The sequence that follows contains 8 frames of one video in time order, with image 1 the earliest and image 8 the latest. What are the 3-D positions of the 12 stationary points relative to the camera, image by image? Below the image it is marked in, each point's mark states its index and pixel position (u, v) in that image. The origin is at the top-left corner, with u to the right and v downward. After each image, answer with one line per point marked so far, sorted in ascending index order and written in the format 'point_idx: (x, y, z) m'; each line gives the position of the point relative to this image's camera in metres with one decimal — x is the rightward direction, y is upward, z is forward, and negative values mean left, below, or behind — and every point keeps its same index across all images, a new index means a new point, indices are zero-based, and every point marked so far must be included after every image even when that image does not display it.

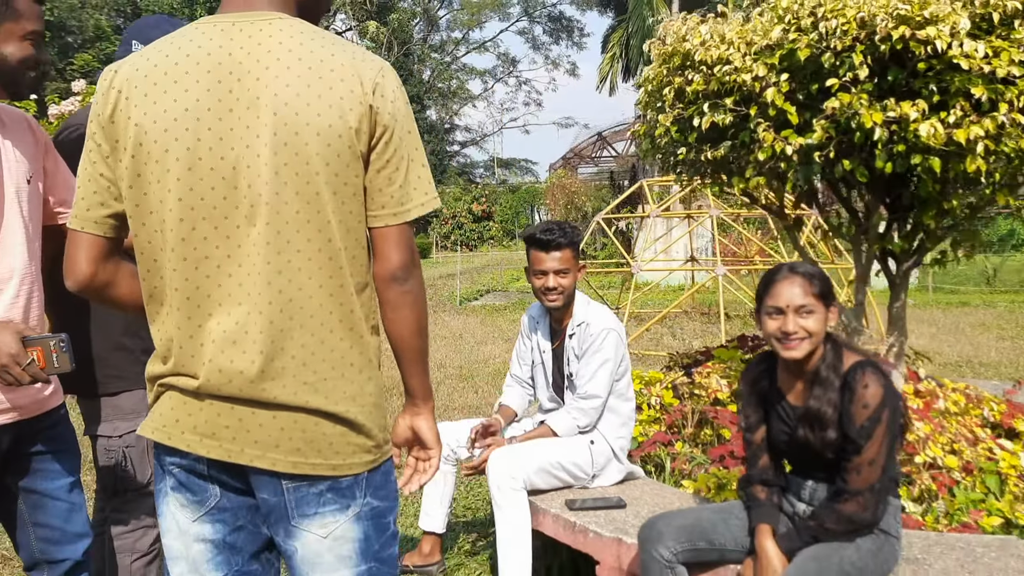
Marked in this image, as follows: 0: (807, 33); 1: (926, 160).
0: (+0.9, +0.8, +2.8) m
1: (+1.3, +0.4, +2.7) m
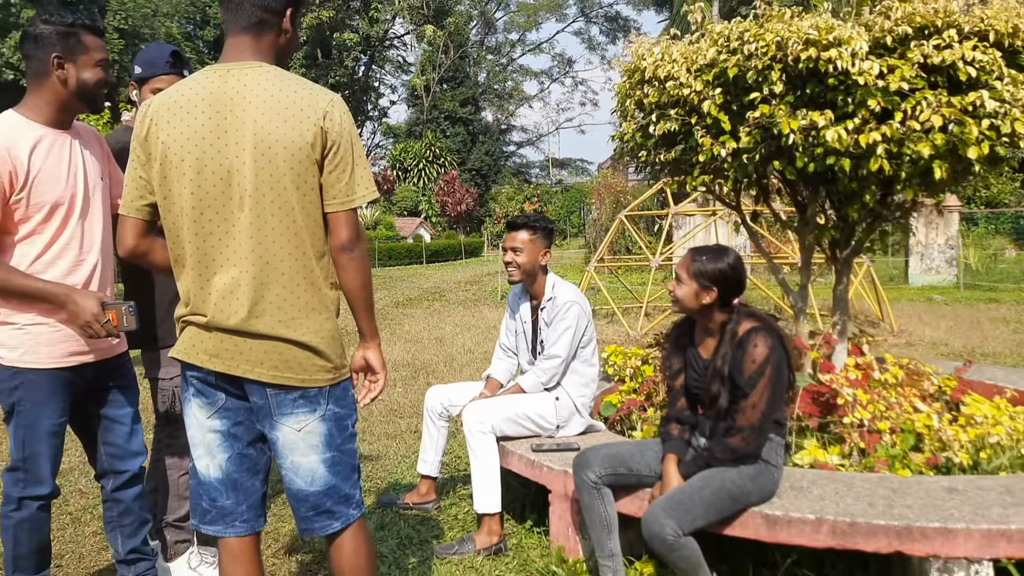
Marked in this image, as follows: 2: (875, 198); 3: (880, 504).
0: (+0.8, +0.9, +3.3) m
1: (+1.2, +0.5, +3.2) m
2: (+1.4, +0.4, +3.5) m
3: (+1.1, -0.6, +2.6) m
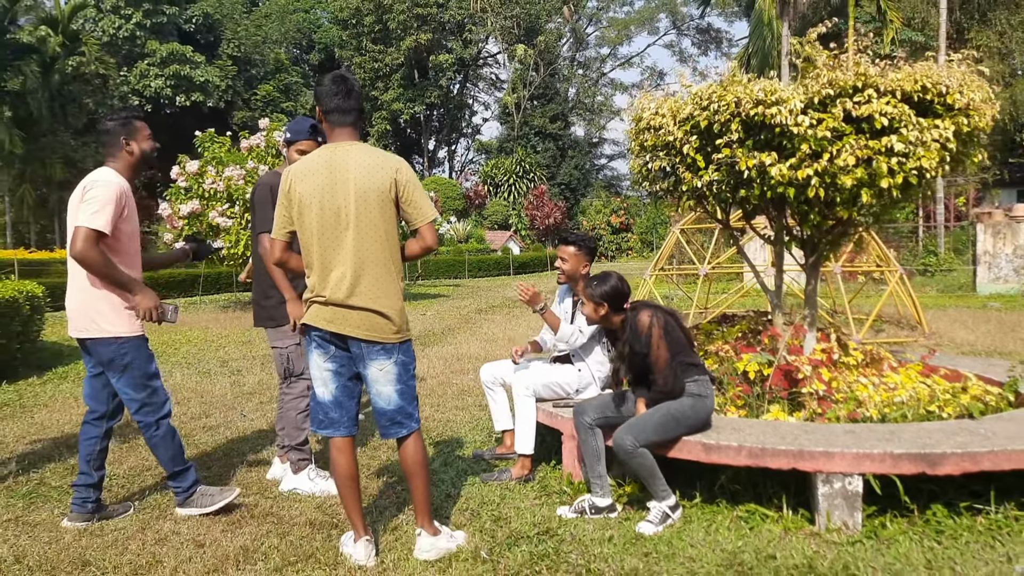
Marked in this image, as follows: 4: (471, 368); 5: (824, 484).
0: (+1.0, +0.9, +4.4) m
1: (+1.3, +0.5, +4.2) m
2: (+1.6, +0.4, +4.5) m
3: (+1.2, -0.6, +3.6) m
4: (-0.4, -0.7, +7.7) m
5: (+1.2, -0.8, +3.5) m
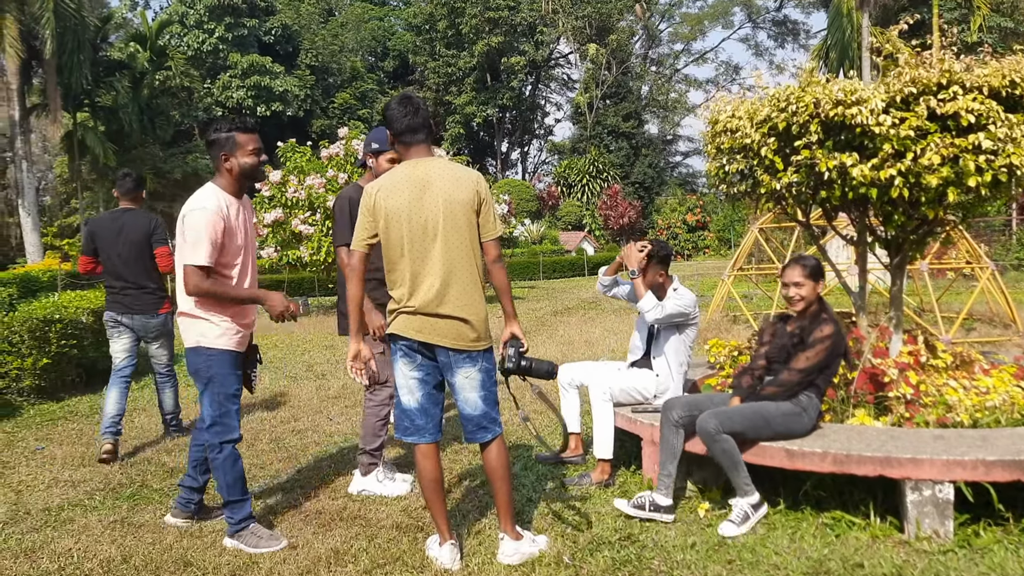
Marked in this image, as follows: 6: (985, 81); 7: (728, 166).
0: (+1.4, +0.9, +4.4) m
1: (+1.7, +0.5, +4.2) m
2: (+2.0, +0.4, +4.4) m
3: (+1.5, -0.6, +3.6) m
4: (+0.3, -0.7, +7.7) m
5: (+1.6, -0.8, +3.4) m
6: (+2.2, +1.0, +4.0) m
7: (+1.2, +0.7, +4.9) m
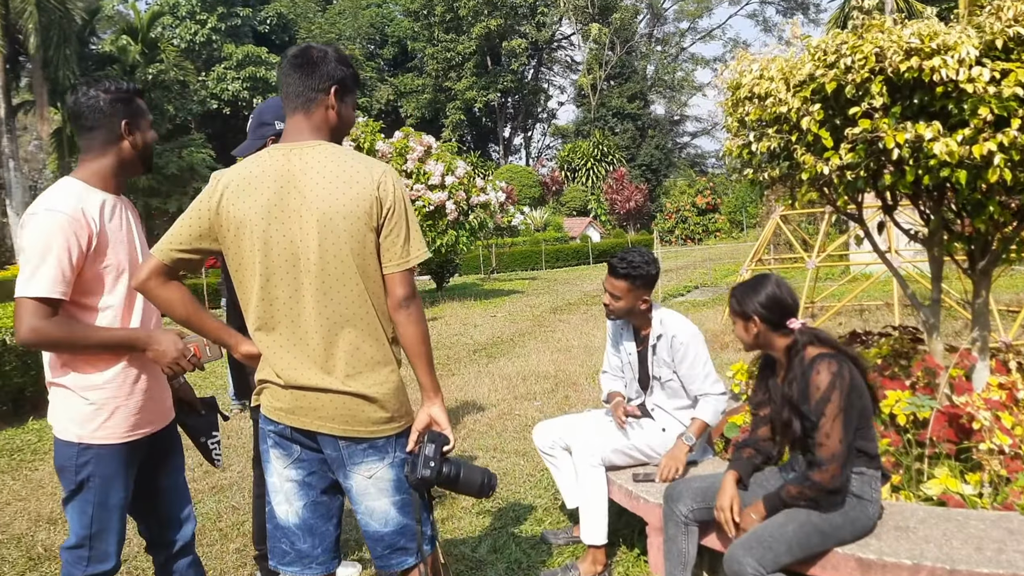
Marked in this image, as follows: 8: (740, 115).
0: (+1.2, +0.8, +3.2) m
1: (+1.5, +0.4, +3.0) m
2: (+1.8, +0.3, +3.2) m
3: (+1.3, -0.7, +2.4) m
4: (+0.2, -0.8, +6.6) m
5: (+1.4, -0.9, +2.2) m
6: (+2.0, +0.9, +2.8) m
7: (+1.0, +0.6, +3.7) m
8: (+1.0, +0.8, +3.8) m
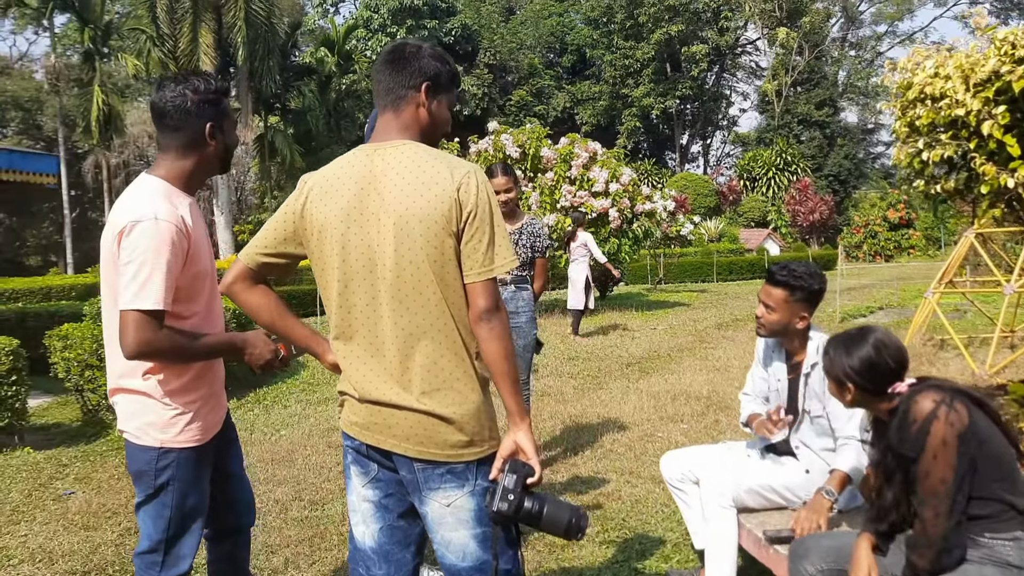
0: (+1.6, +0.7, +2.7) m
1: (+1.9, +0.3, +2.5) m
2: (+2.2, +0.2, +2.6) m
3: (+1.5, -0.8, +1.9) m
4: (+1.3, -0.9, +6.3) m
5: (+1.6, -1.0, +1.7) m
6: (+2.3, +0.8, +2.2) m
7: (+1.6, +0.5, +3.3) m
8: (+1.5, +0.6, +3.4) m
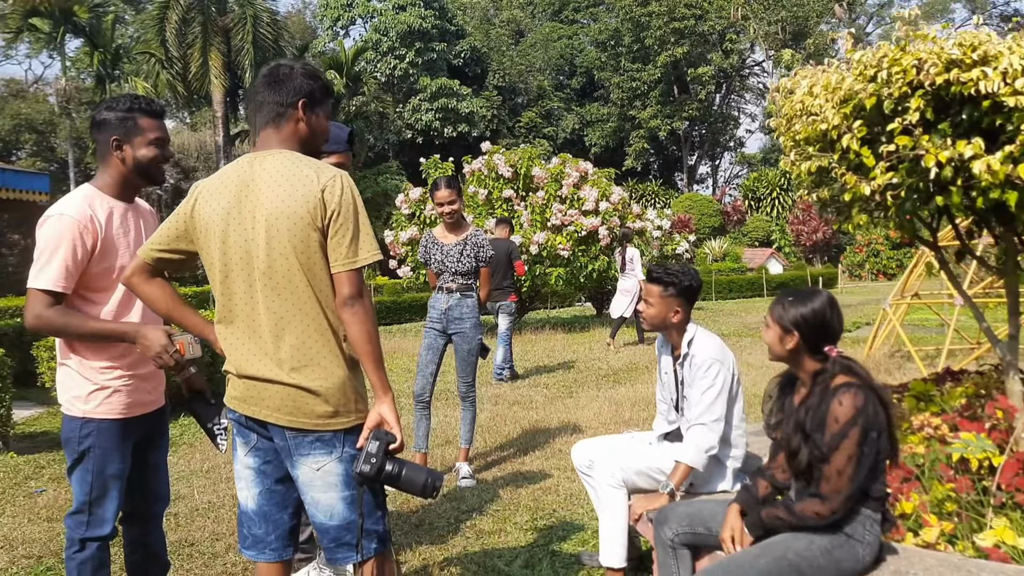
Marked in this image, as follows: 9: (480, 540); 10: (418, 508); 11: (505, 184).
0: (+1.3, +0.7, +3.0) m
1: (+1.5, +0.3, +2.7) m
2: (+1.8, +0.2, +2.8) m
3: (+1.2, -0.8, +2.2) m
4: (+1.0, -1.0, +6.5) m
5: (+1.2, -0.9, +2.0) m
6: (+2.0, +0.8, +2.5) m
7: (+1.2, +0.5, +3.5) m
8: (+1.2, +0.6, +3.6) m
9: (-0.1, -1.1, +3.9) m
10: (-0.5, -1.1, +4.4) m
11: (-0.1, +1.7, +14.1) m
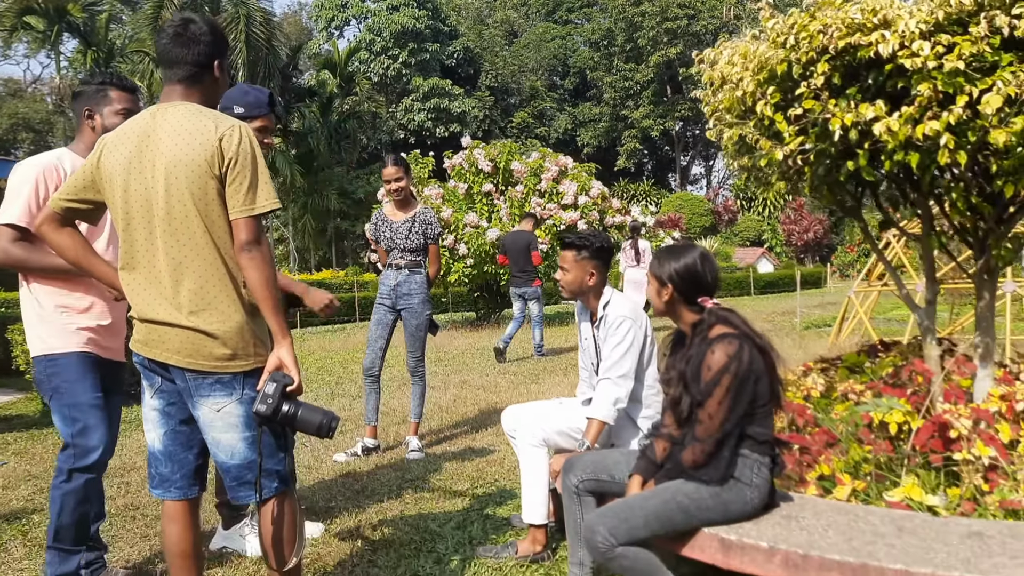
0: (+1.0, +0.8, +3.1) m
1: (+1.3, +0.4, +2.8) m
2: (+1.6, +0.3, +2.9) m
3: (+0.9, -0.7, +2.2) m
4: (+0.7, -0.8, +6.6) m
5: (+0.9, -0.8, +2.1) m
6: (+1.7, +0.9, +2.6) m
7: (+0.9, +0.6, +3.6) m
8: (+0.9, +0.8, +3.7) m
9: (-0.4, -1.0, +4.0) m
10: (-0.8, -1.0, +4.5) m
11: (-0.4, +1.8, +14.2) m
